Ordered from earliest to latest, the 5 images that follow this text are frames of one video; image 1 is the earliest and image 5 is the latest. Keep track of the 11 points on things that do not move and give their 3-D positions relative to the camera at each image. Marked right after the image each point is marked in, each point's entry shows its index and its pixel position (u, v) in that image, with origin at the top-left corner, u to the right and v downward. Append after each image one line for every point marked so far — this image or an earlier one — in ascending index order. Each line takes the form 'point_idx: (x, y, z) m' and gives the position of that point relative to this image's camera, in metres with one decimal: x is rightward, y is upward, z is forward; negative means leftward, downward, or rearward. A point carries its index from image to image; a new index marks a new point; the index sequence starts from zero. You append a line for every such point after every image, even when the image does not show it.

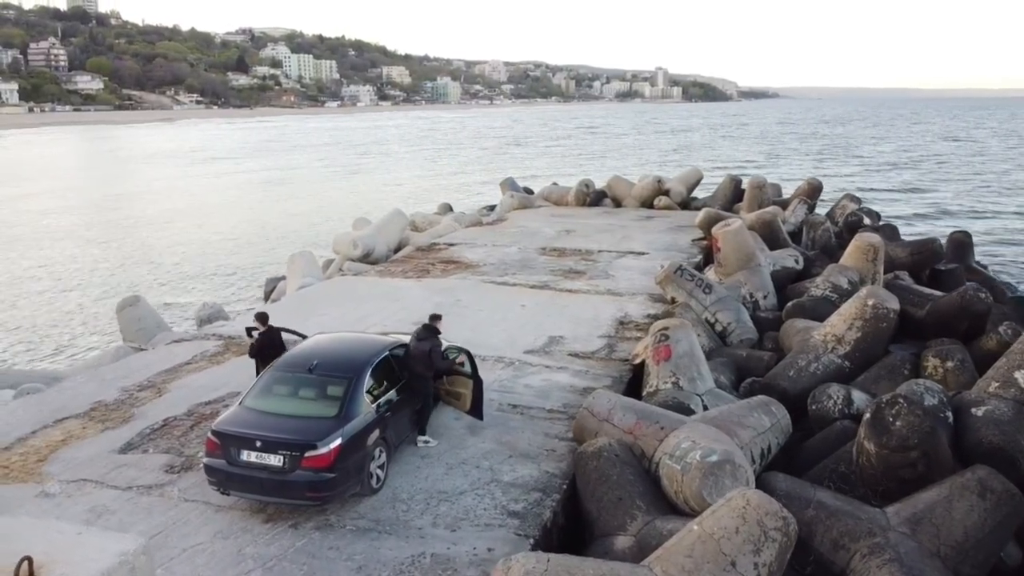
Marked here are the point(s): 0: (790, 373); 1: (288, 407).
0: (+3.6, -1.1, +10.5) m
1: (-2.0, -1.0, +7.0) m
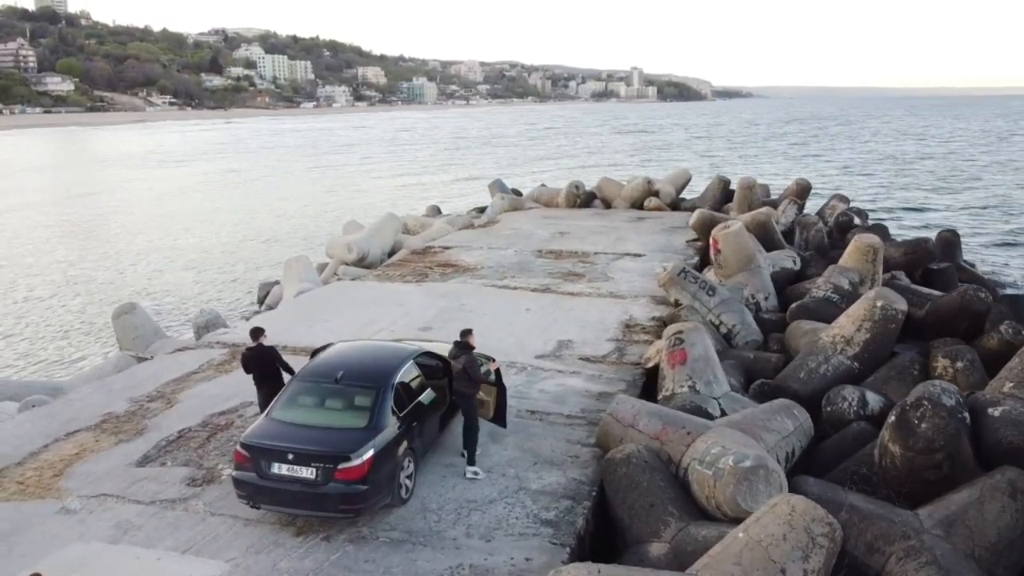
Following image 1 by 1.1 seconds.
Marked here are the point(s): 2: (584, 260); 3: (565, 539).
0: (+3.7, -1.1, +10.6) m
1: (-1.7, -1.1, +7.0) m
2: (+1.6, +0.7, +17.8) m
3: (+0.4, -2.1, +6.7) m
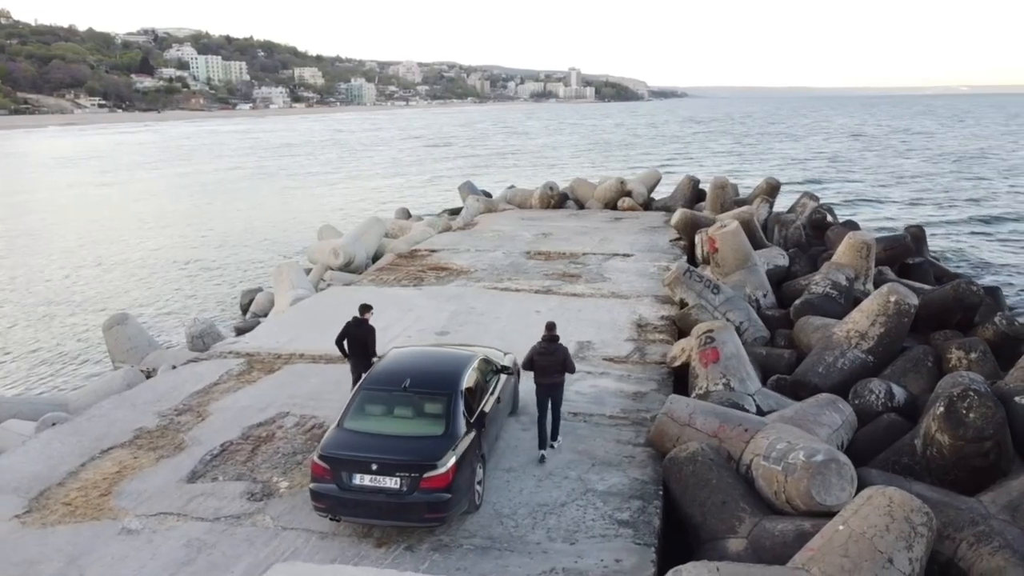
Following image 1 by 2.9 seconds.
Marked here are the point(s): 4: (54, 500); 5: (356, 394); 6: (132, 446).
0: (+4.1, -1.1, +10.9) m
1: (-1.1, -1.2, +6.9) m
2: (+1.4, +0.6, +17.9) m
3: (+1.1, -2.1, +6.7) m
4: (-4.2, -1.9, +7.5) m
5: (-1.4, -0.9, +7.3) m
6: (-4.0, -1.7, +8.6) m
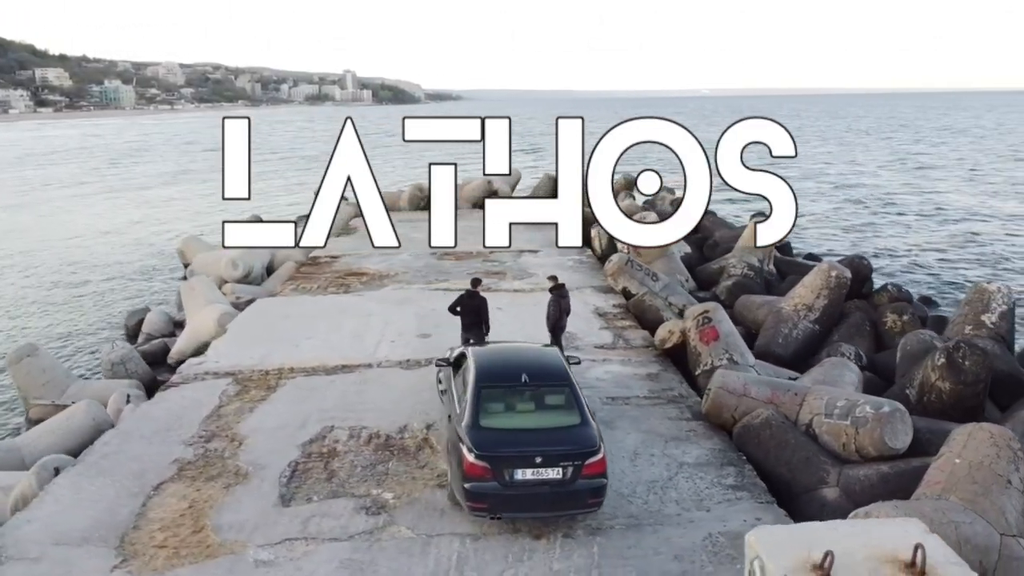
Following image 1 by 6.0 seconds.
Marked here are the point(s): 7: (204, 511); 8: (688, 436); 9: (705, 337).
0: (+4.0, -0.8, +12.1) m
1: (+0.1, -1.1, +7.0) m
2: (-0.5, +0.7, +18.3) m
3: (+2.3, -1.9, +7.4) m
4: (-3.1, -2.1, +6.7) m
5: (-0.4, -0.9, +7.3) m
6: (-3.2, -1.8, +7.9) m
7: (-2.7, -2.0, +7.2) m
8: (+1.9, -1.6, +8.7) m
9: (+2.6, -0.7, +10.8) m
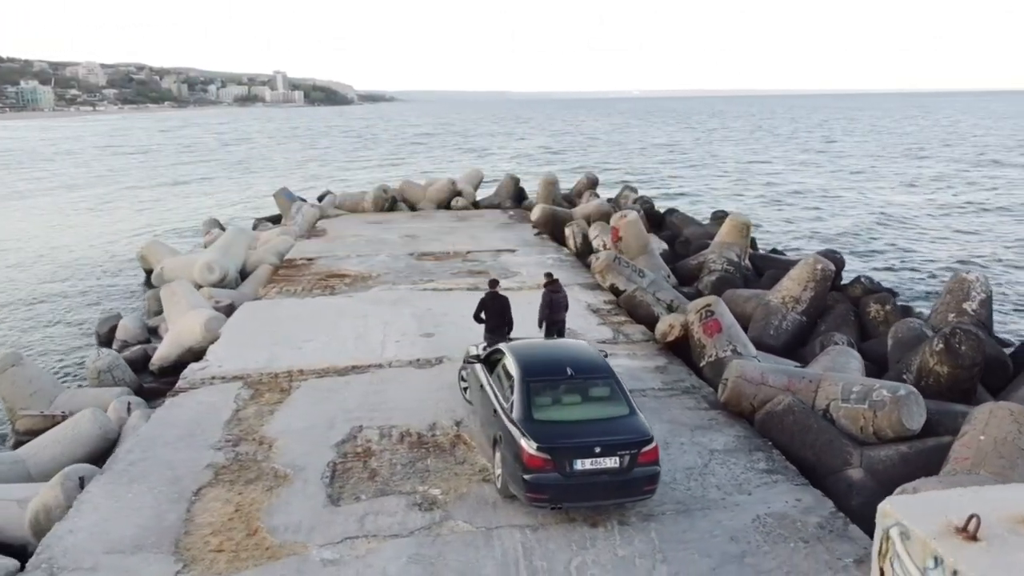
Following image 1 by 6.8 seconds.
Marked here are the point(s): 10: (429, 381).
0: (+4.0, -0.7, +12.6) m
1: (+0.5, -1.1, +7.1) m
2: (-1.0, +0.7, +18.4) m
3: (+2.7, -1.8, +7.7) m
4: (-2.6, -2.1, +6.7) m
5: (+0.1, -0.9, +7.4) m
6: (-2.8, -1.9, +7.8) m
7: (-2.3, -2.0, +7.2) m
8: (+2.2, -1.5, +9.0) m
9: (+2.7, -0.6, +11.2) m
10: (-1.0, -1.2, +10.2) m
